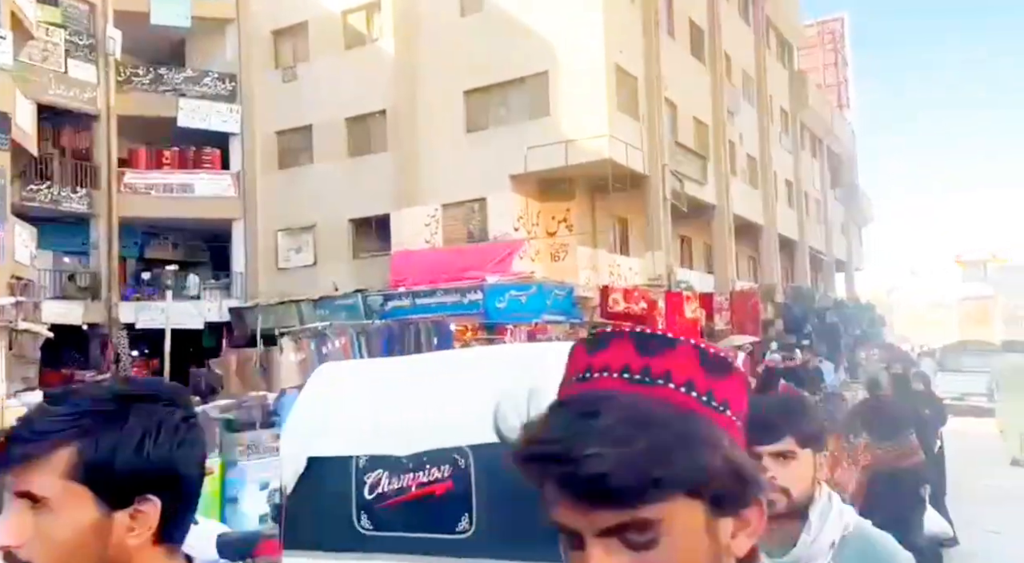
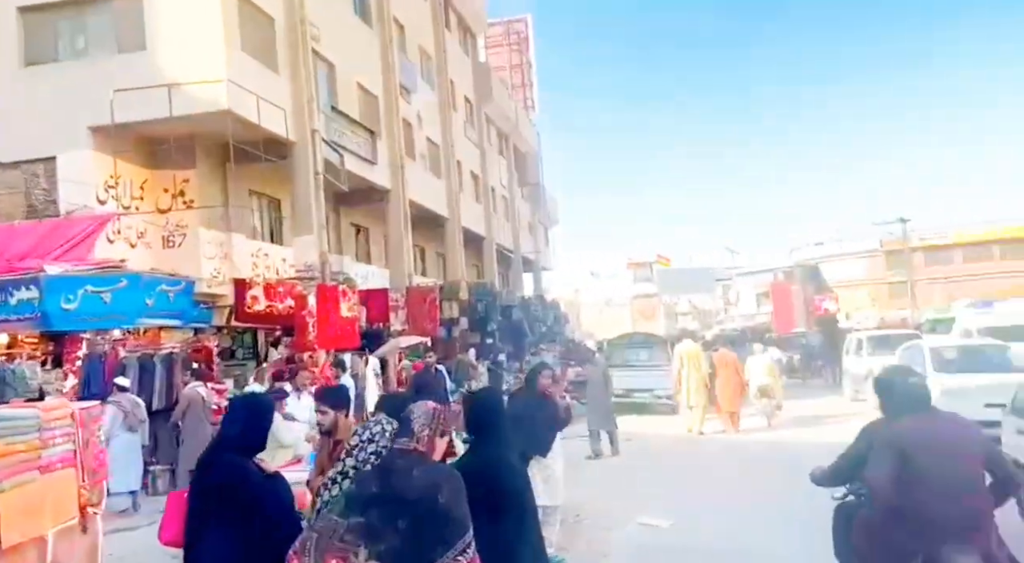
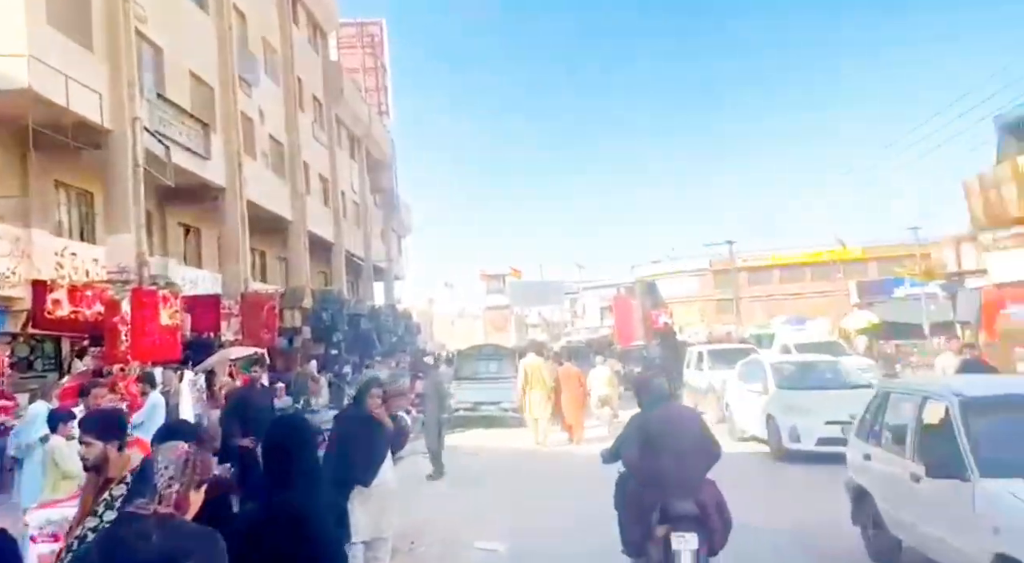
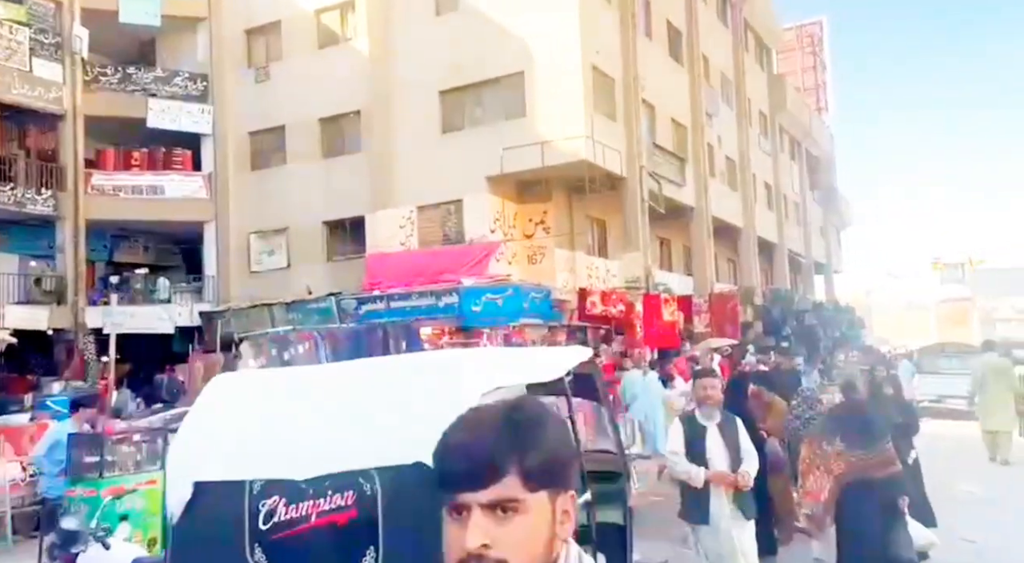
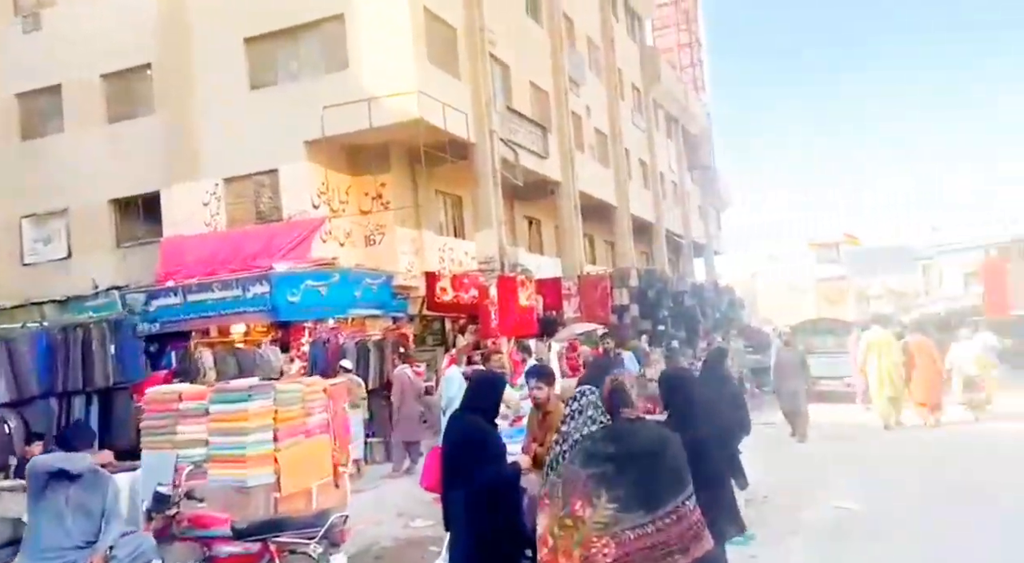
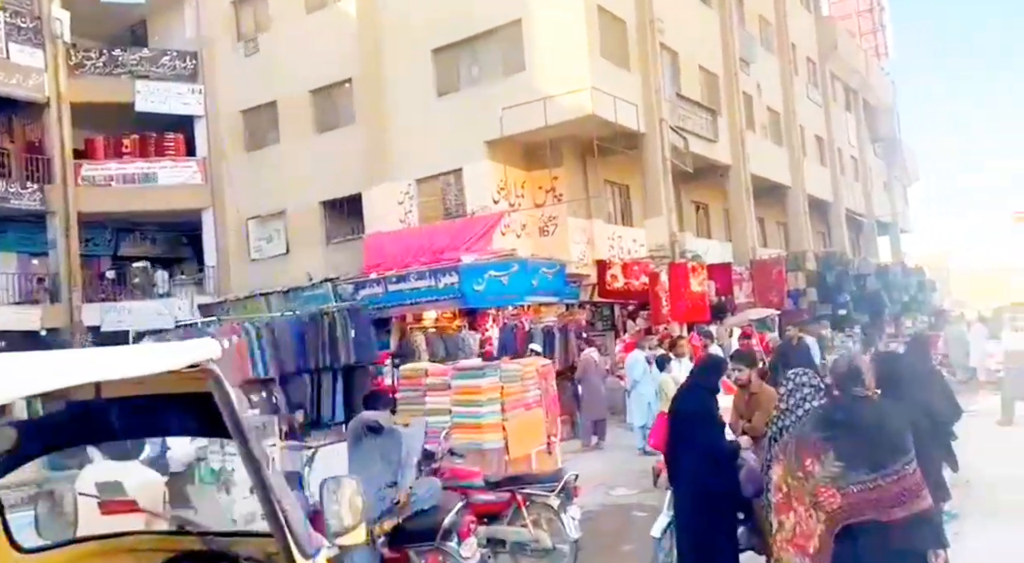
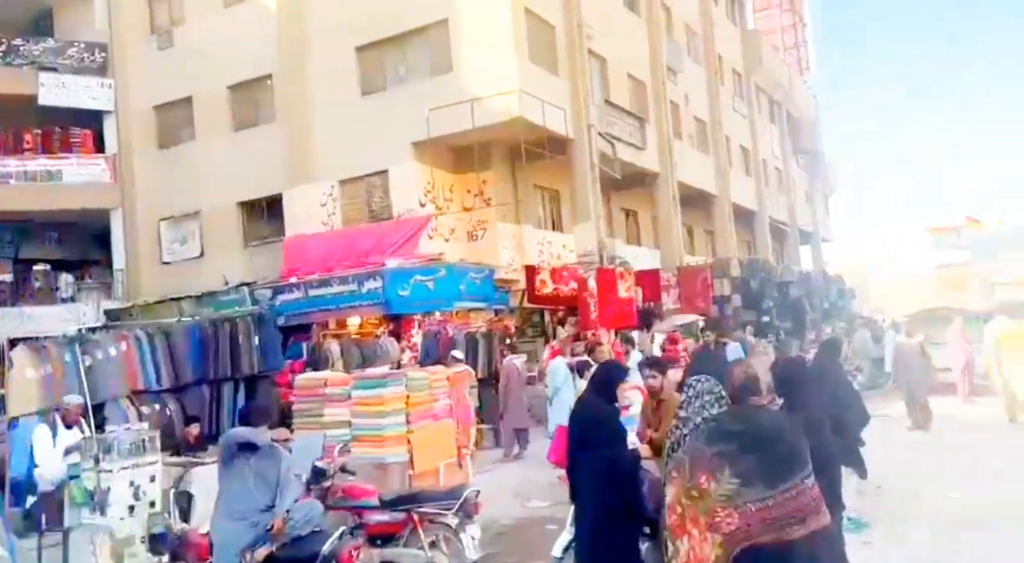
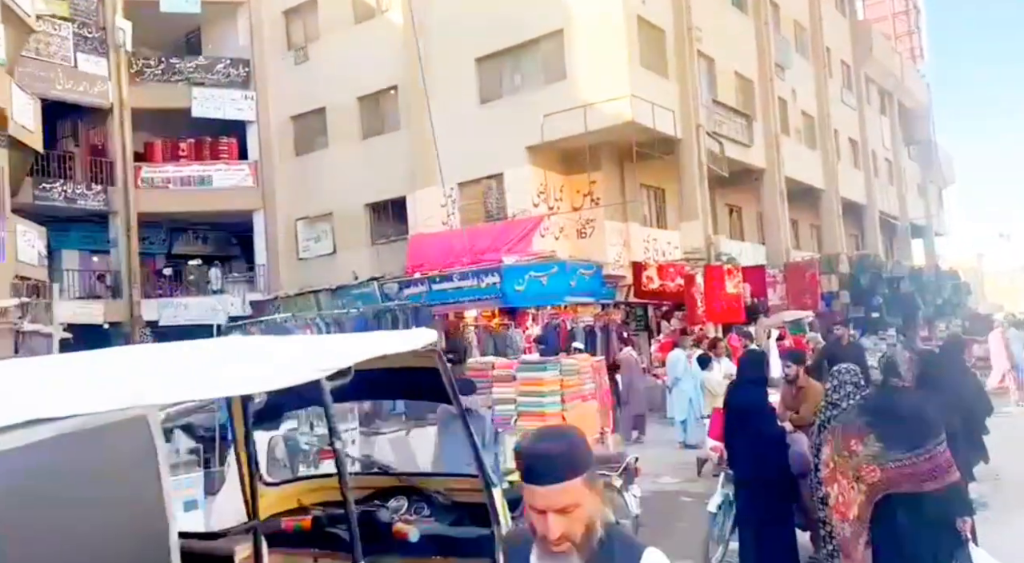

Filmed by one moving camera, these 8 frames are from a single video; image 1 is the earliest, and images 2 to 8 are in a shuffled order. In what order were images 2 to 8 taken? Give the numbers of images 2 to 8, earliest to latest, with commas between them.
4, 8, 6, 7, 5, 2, 3
